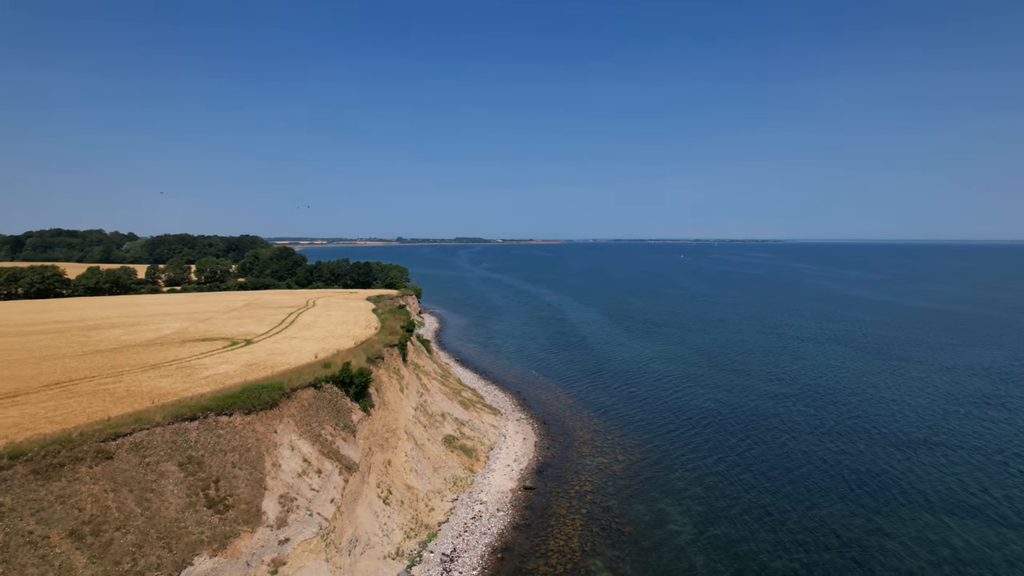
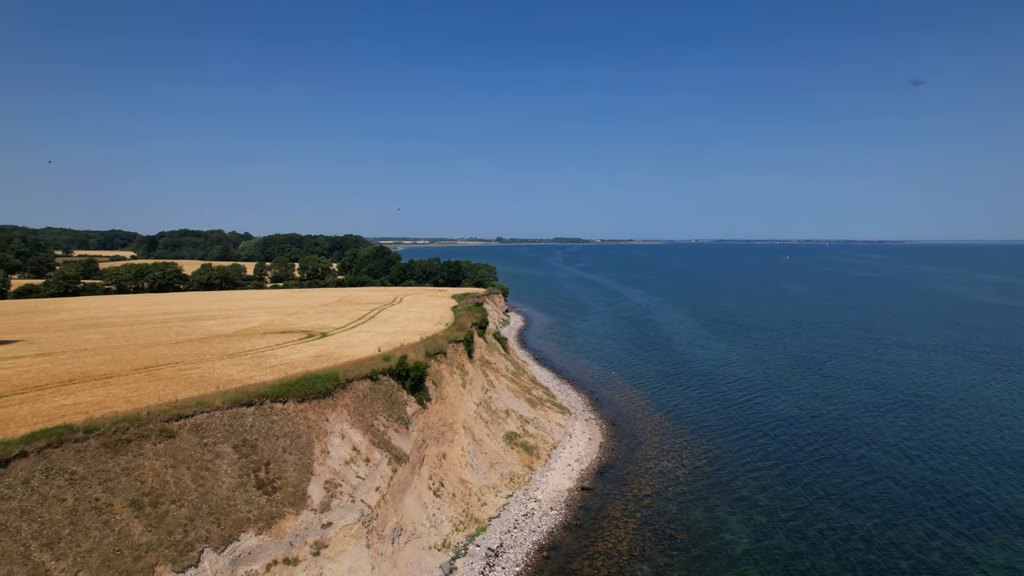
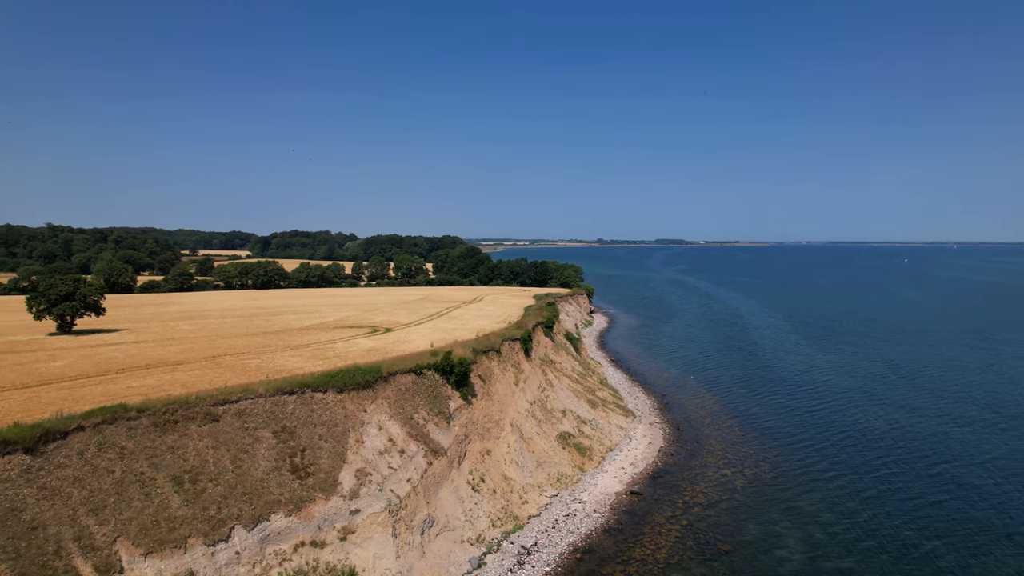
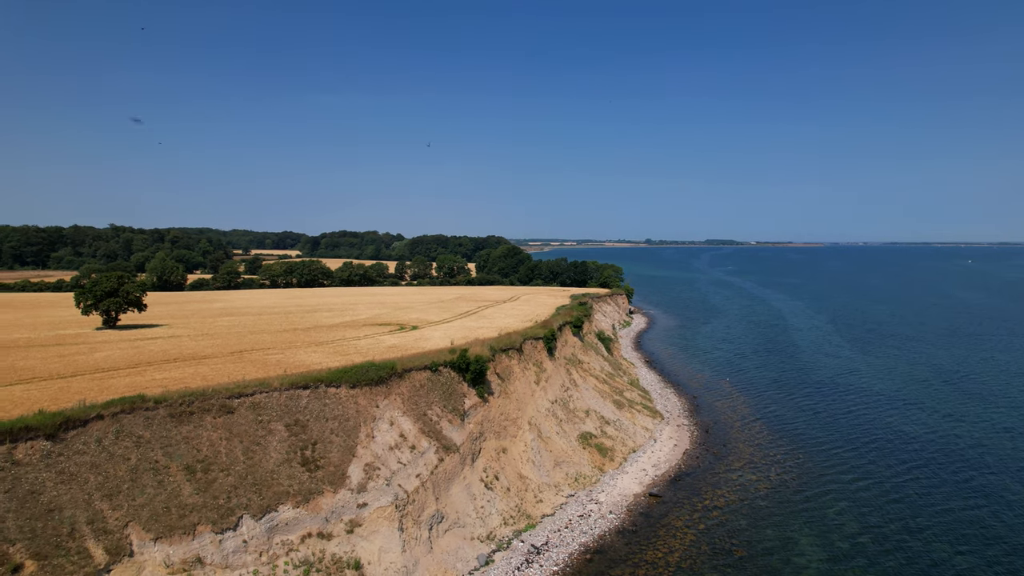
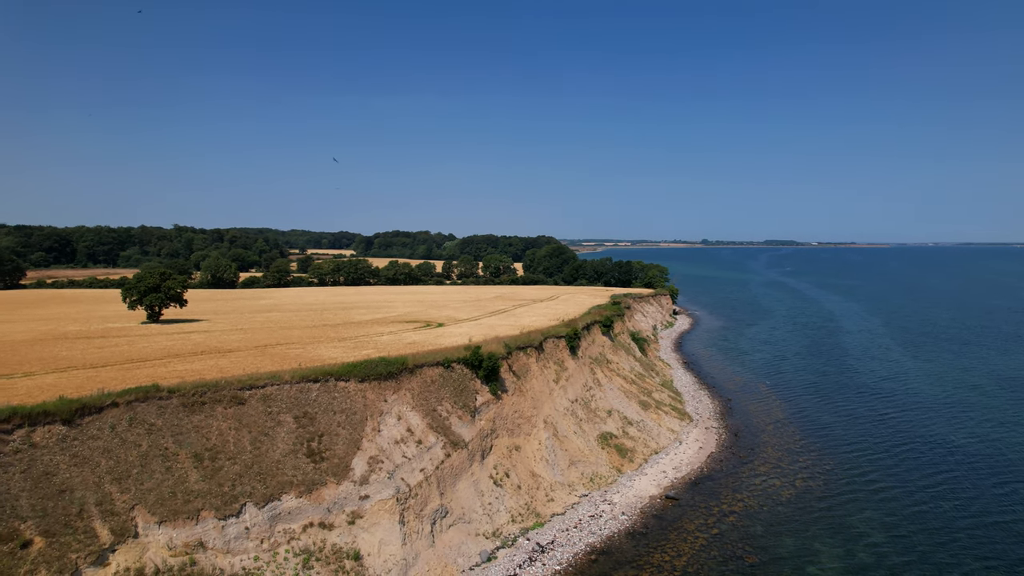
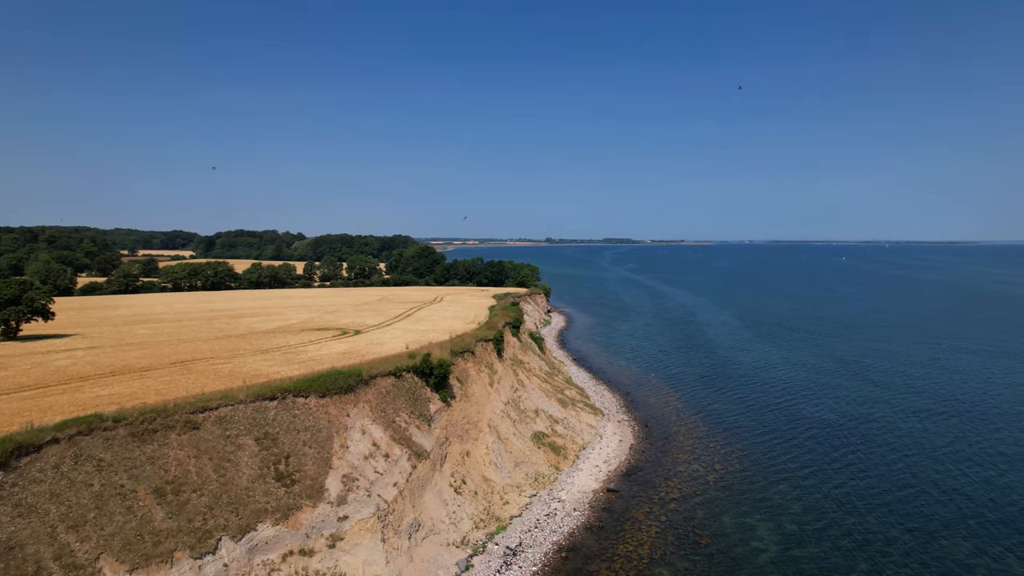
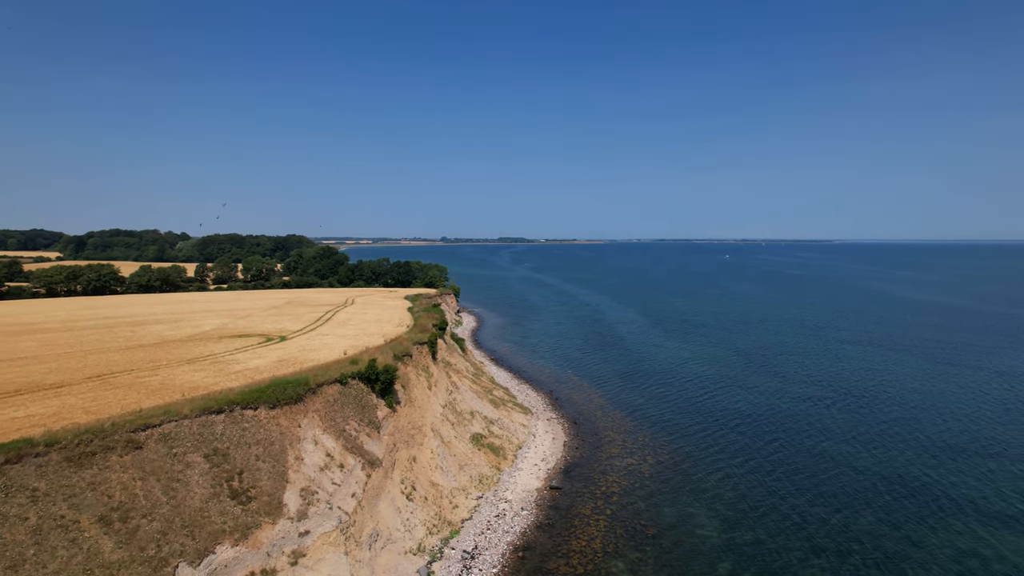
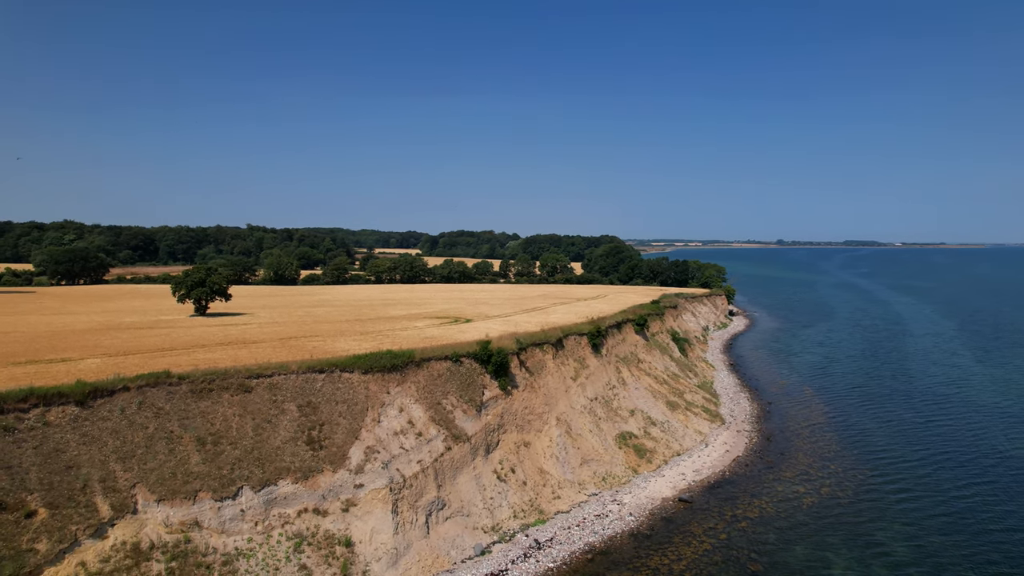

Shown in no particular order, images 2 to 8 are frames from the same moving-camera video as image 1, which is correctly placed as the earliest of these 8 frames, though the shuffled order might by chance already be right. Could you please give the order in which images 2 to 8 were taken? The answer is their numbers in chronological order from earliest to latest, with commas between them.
7, 2, 6, 3, 4, 5, 8
